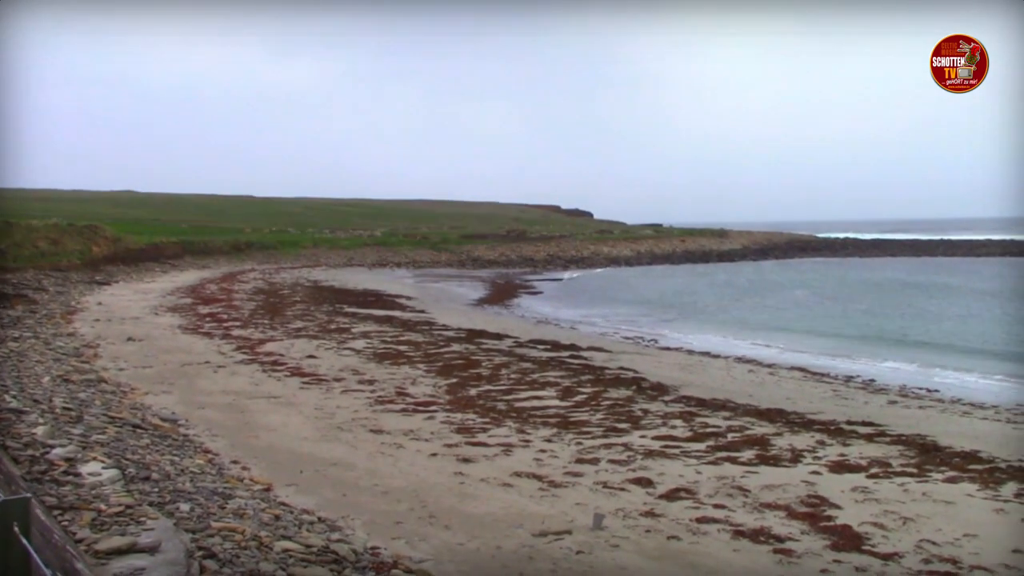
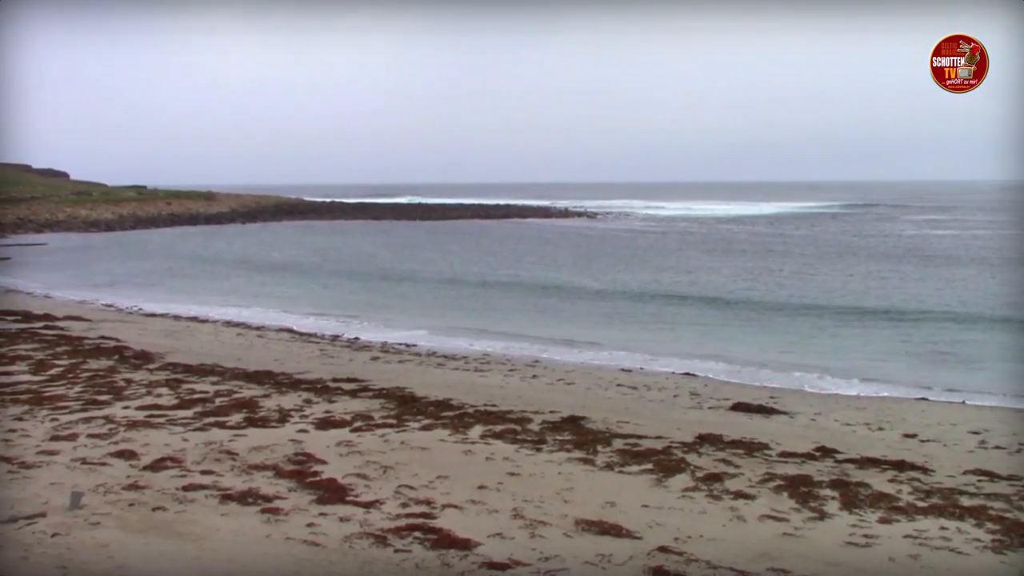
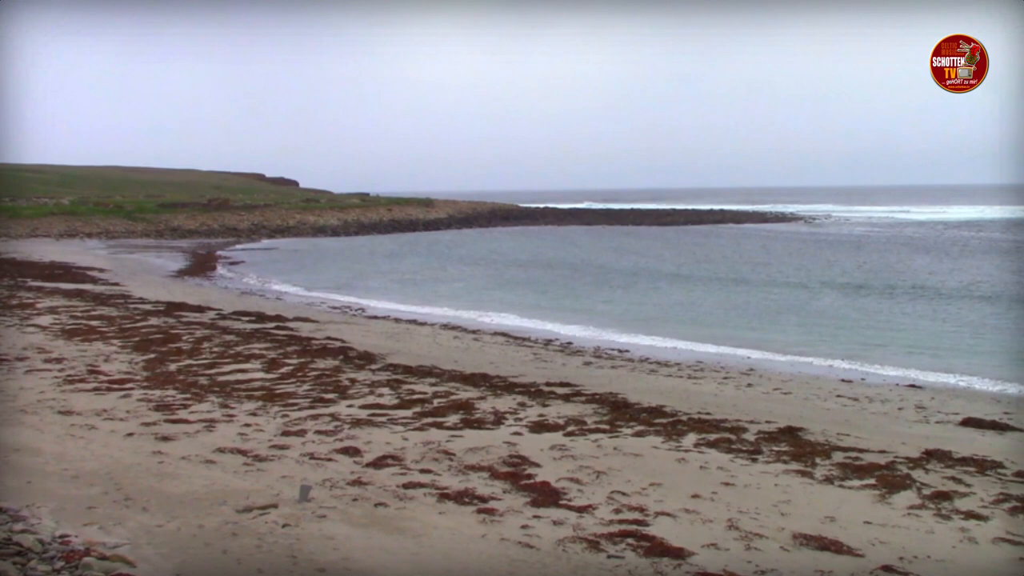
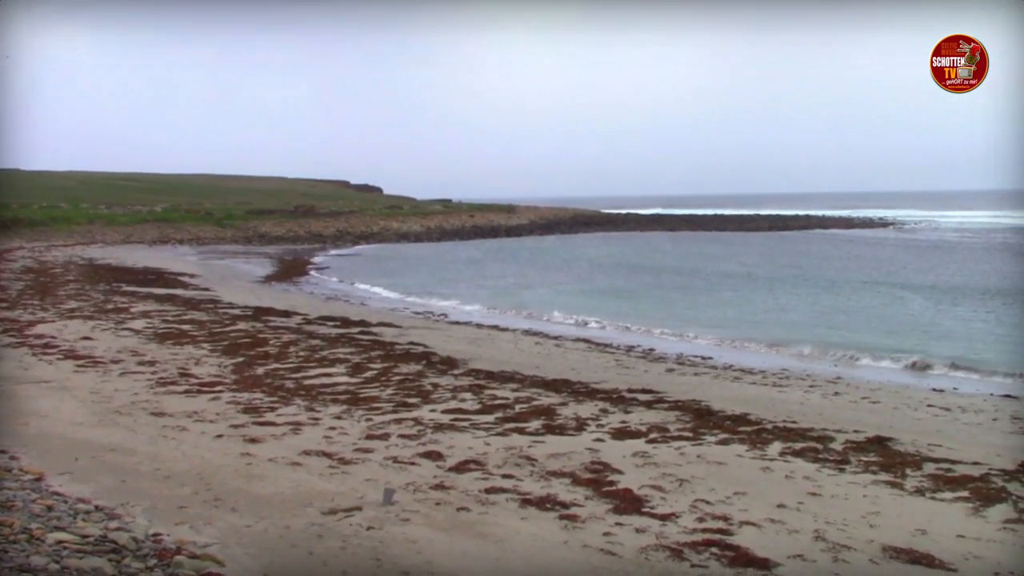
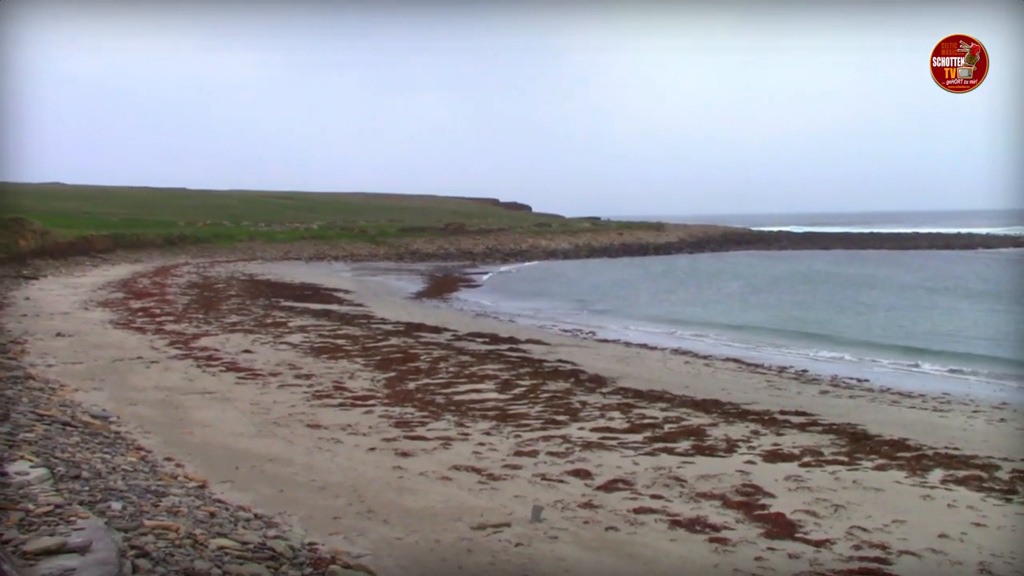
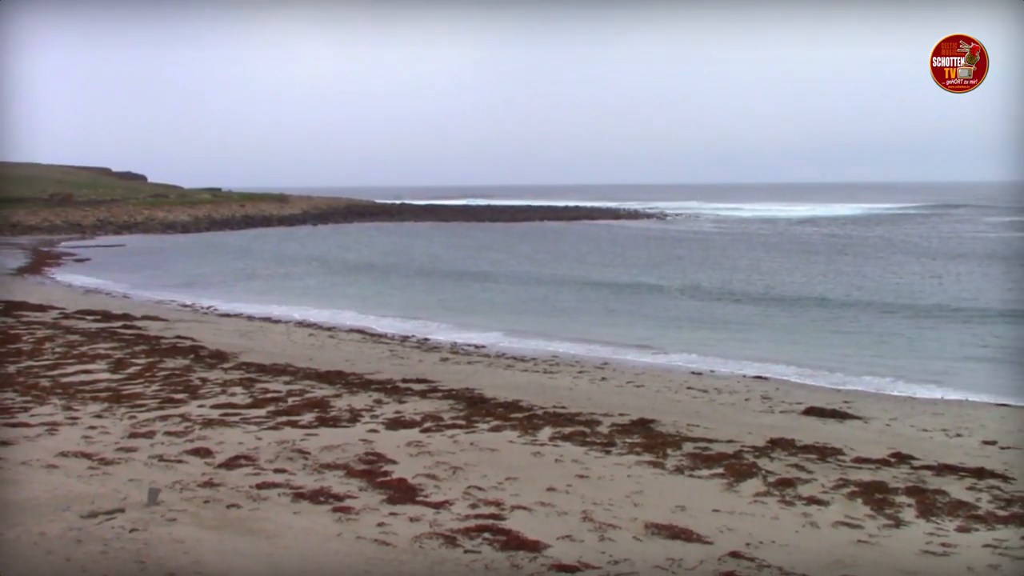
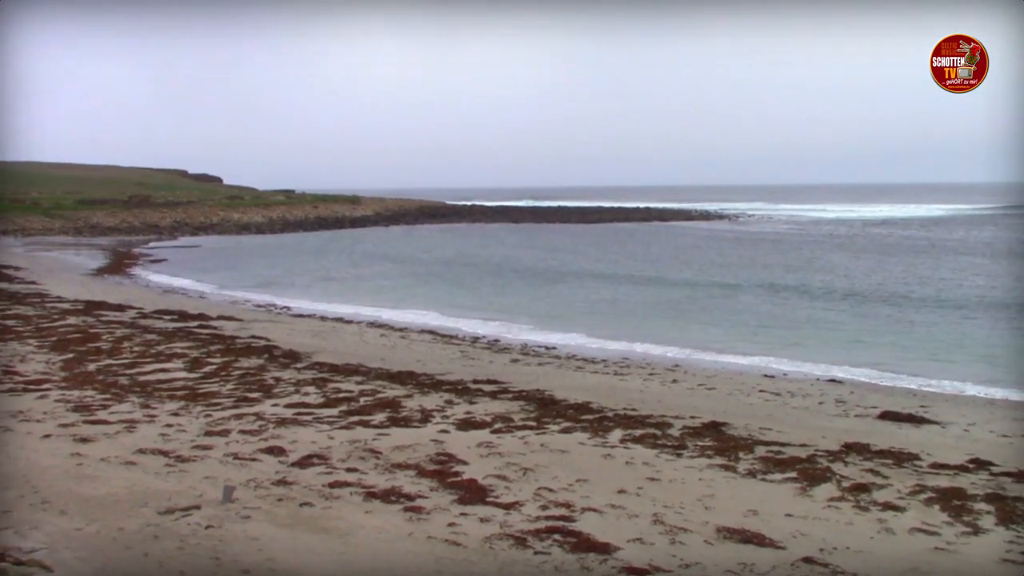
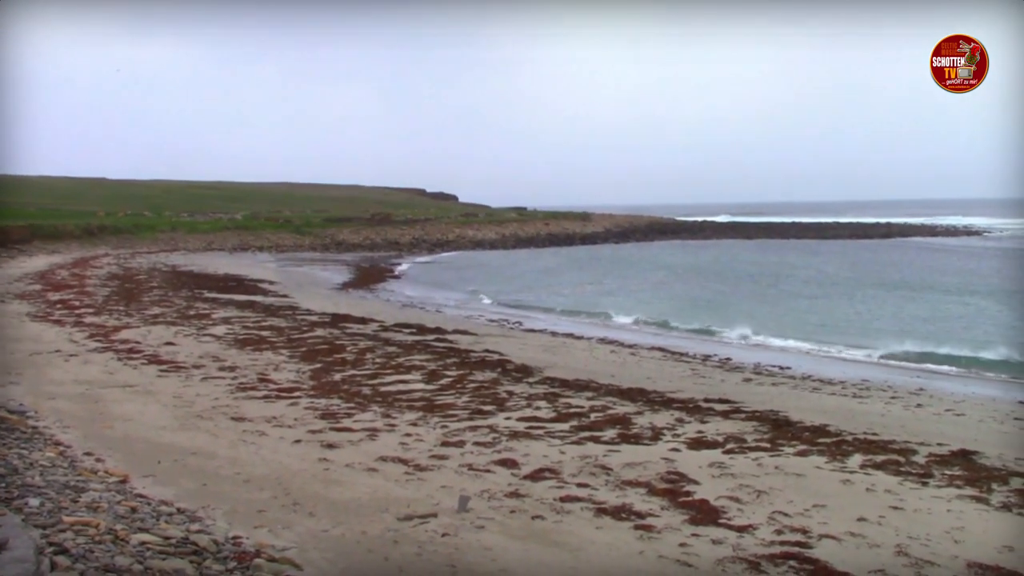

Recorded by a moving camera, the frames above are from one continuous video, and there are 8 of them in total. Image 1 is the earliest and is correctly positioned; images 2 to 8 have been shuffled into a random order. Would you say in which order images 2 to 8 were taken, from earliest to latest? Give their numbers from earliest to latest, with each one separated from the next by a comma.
5, 8, 4, 3, 7, 6, 2
